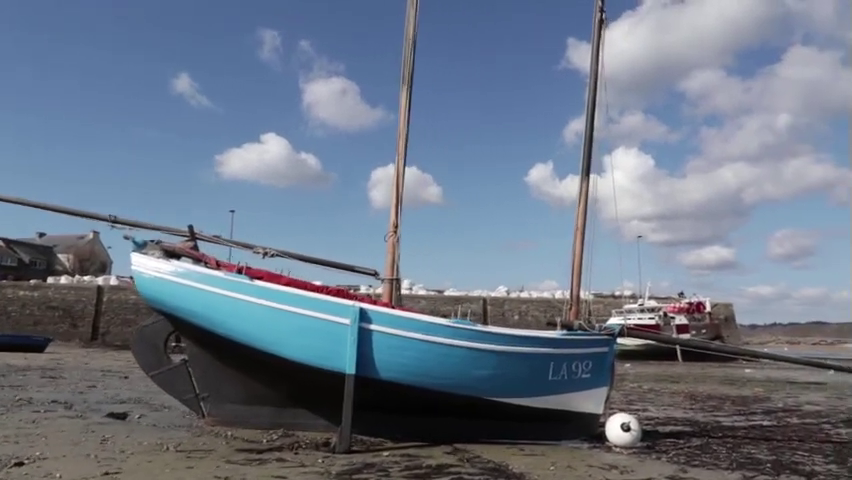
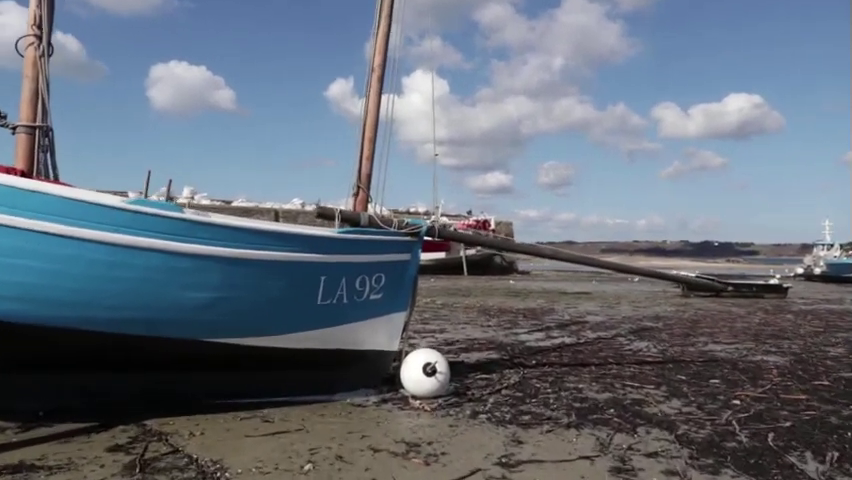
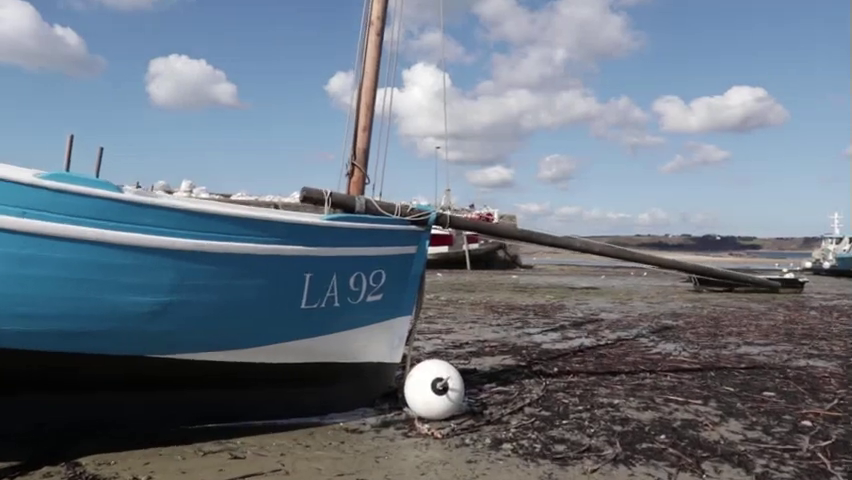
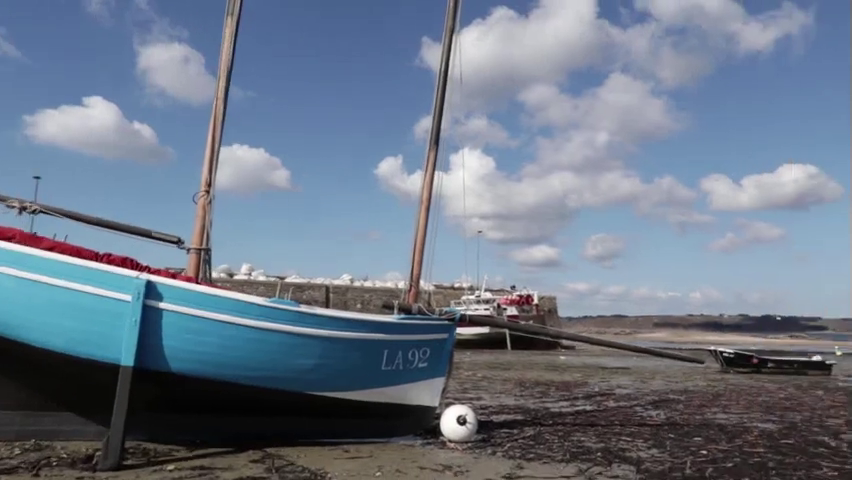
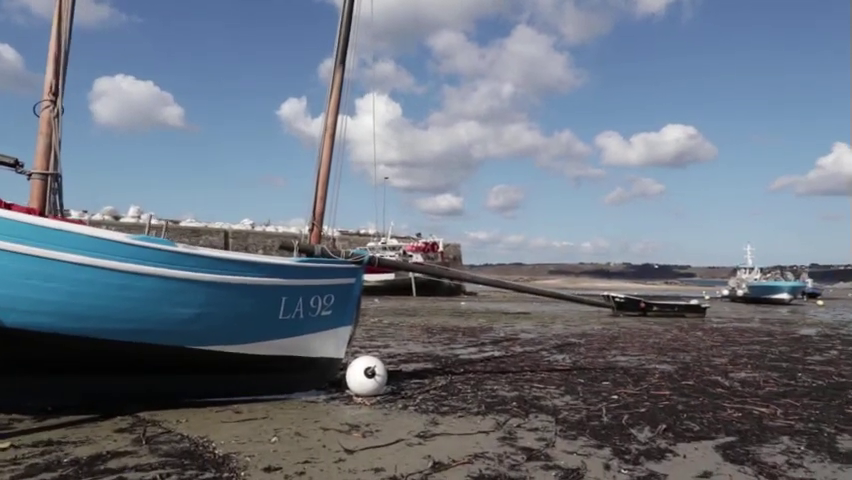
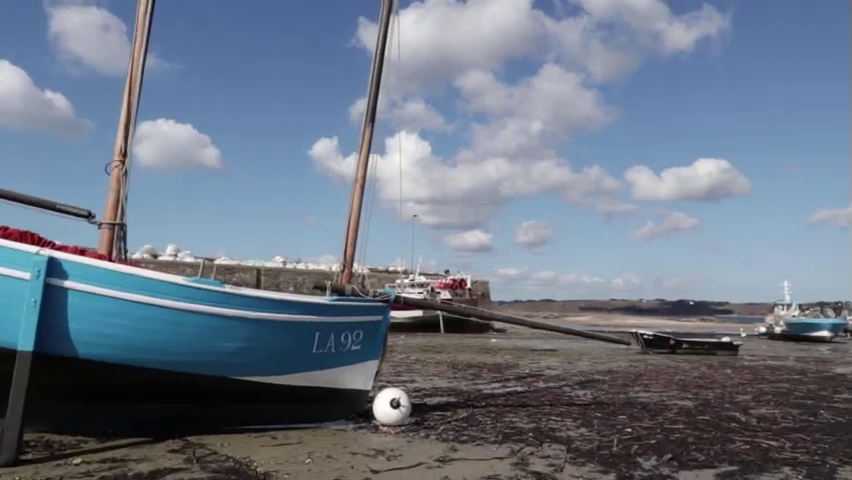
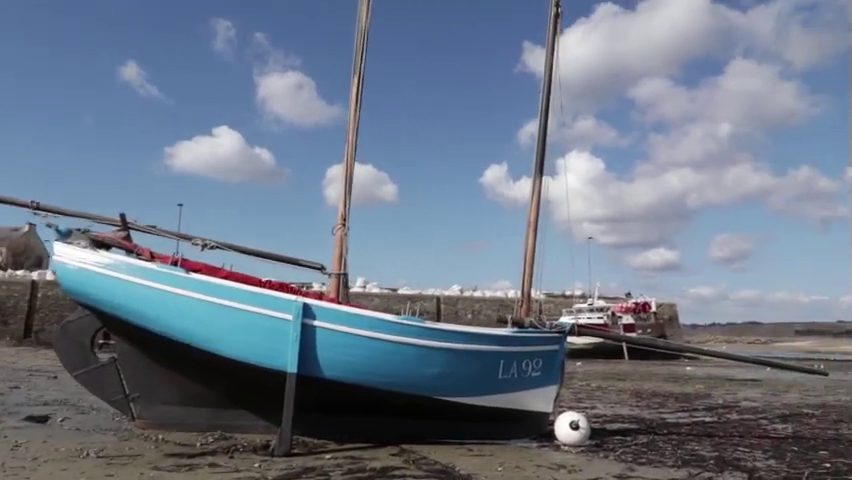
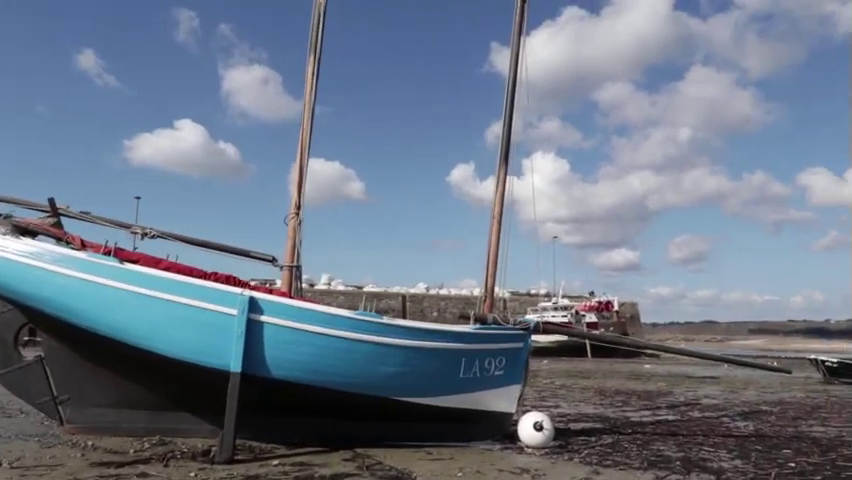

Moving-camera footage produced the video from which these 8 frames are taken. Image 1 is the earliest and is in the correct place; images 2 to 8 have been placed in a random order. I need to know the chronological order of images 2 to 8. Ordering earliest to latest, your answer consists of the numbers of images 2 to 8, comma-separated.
7, 8, 4, 6, 5, 2, 3
